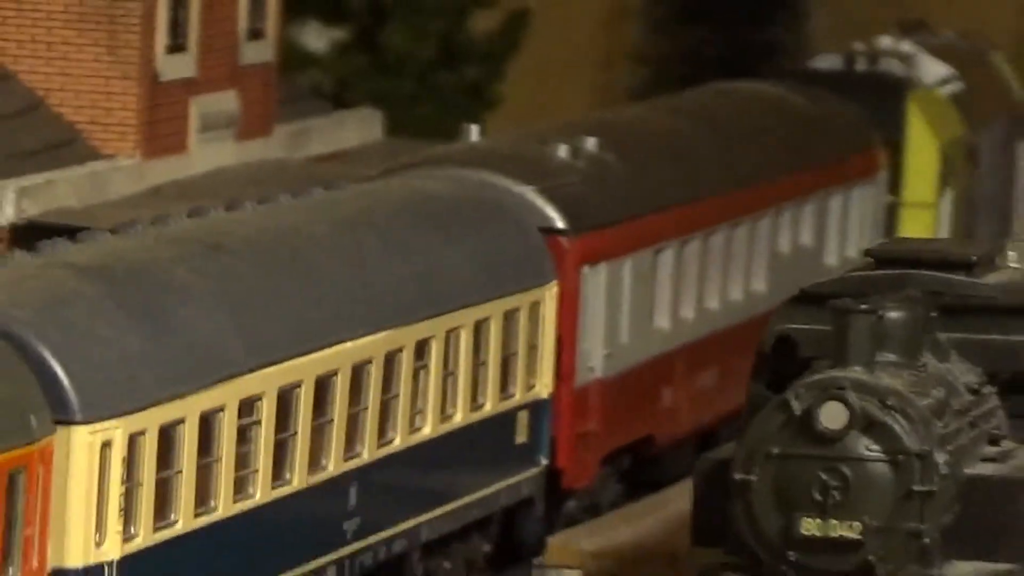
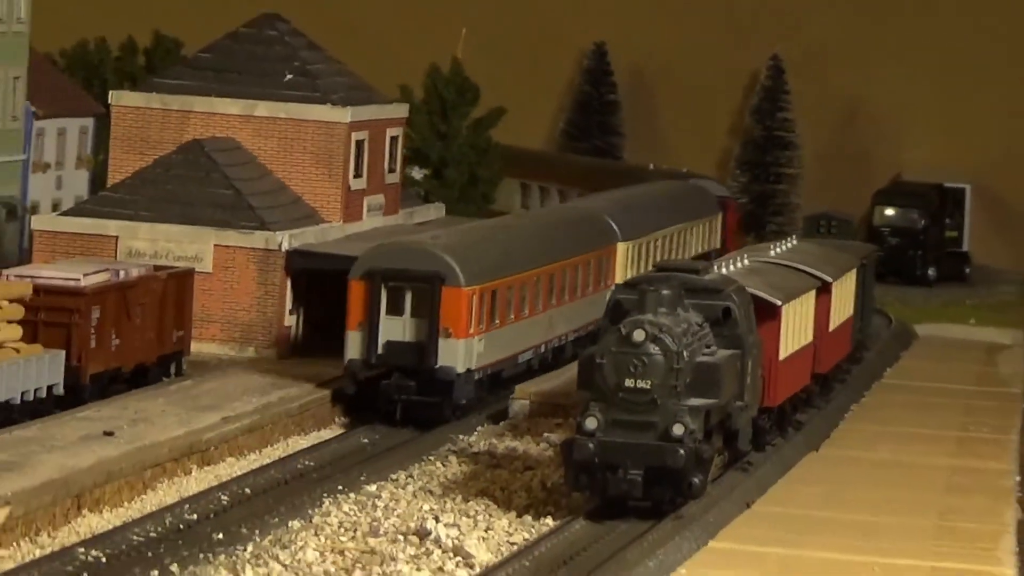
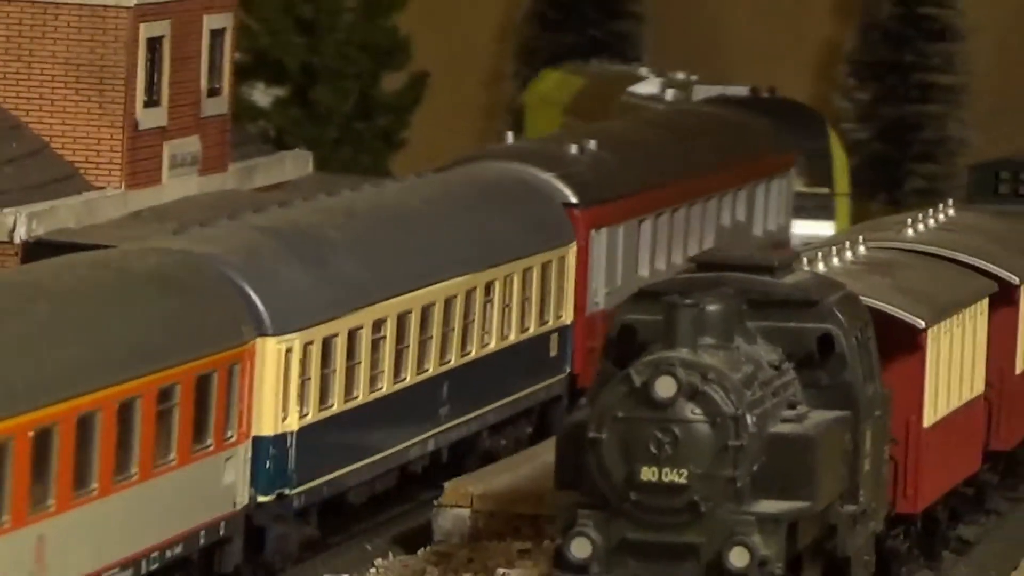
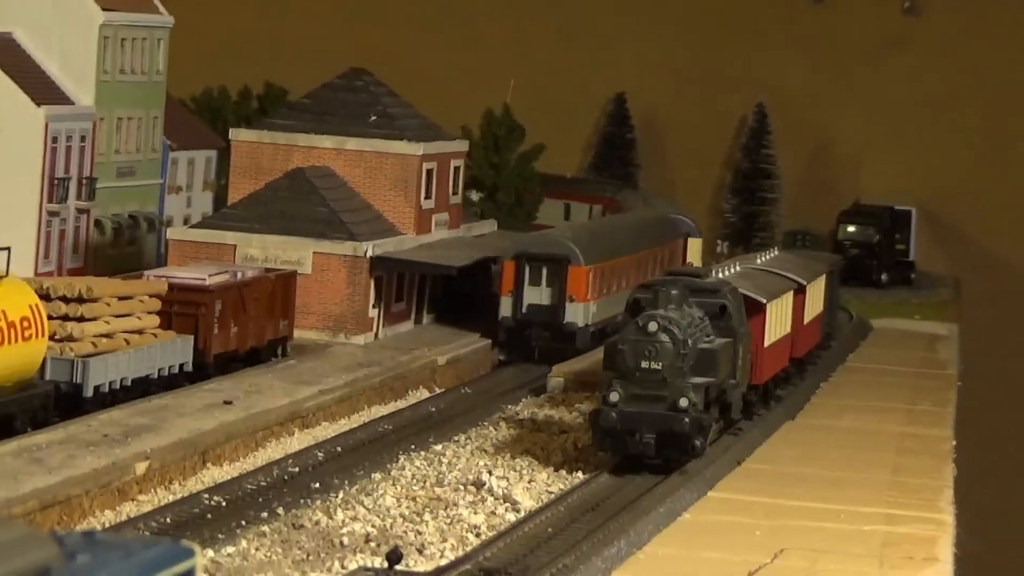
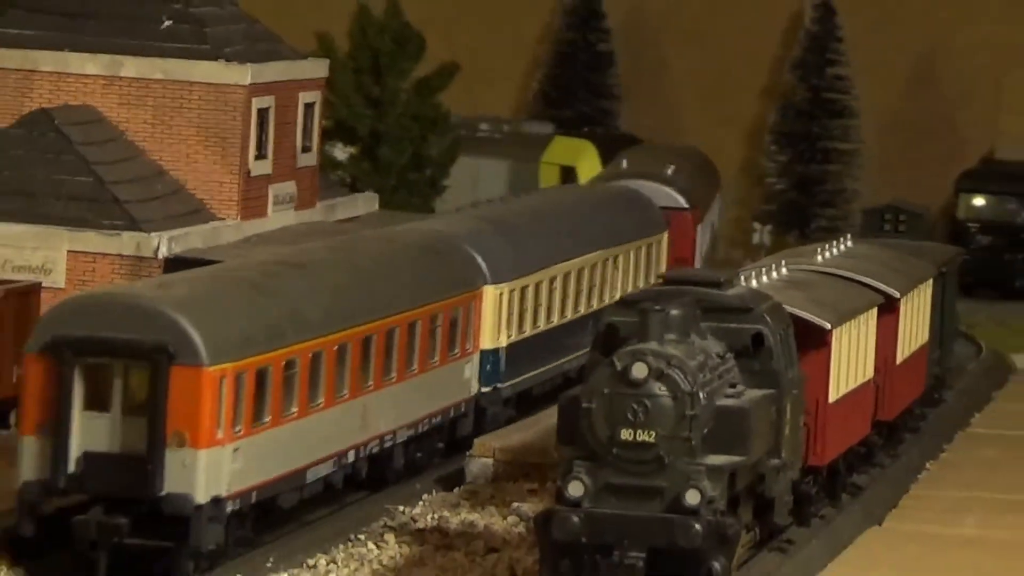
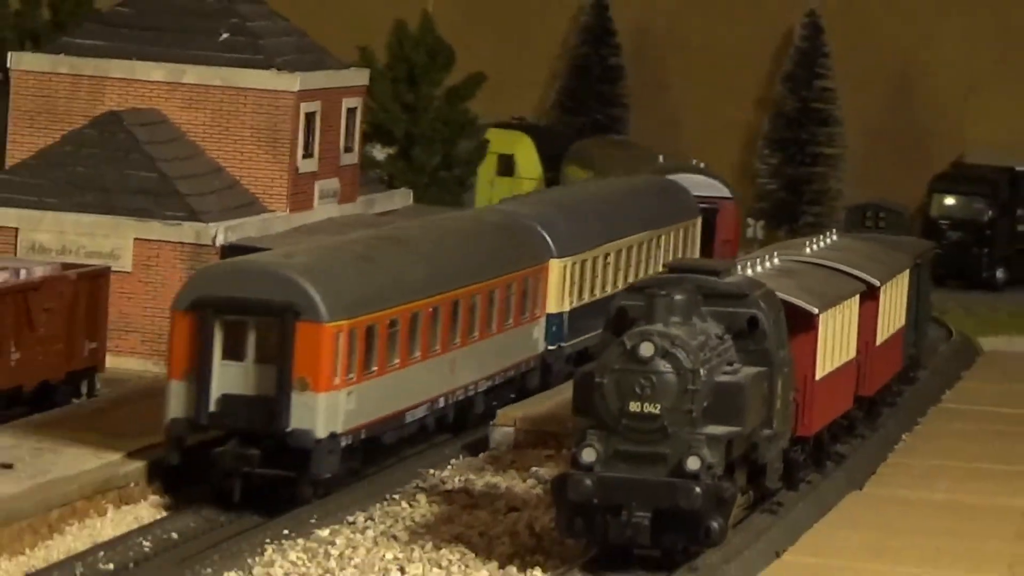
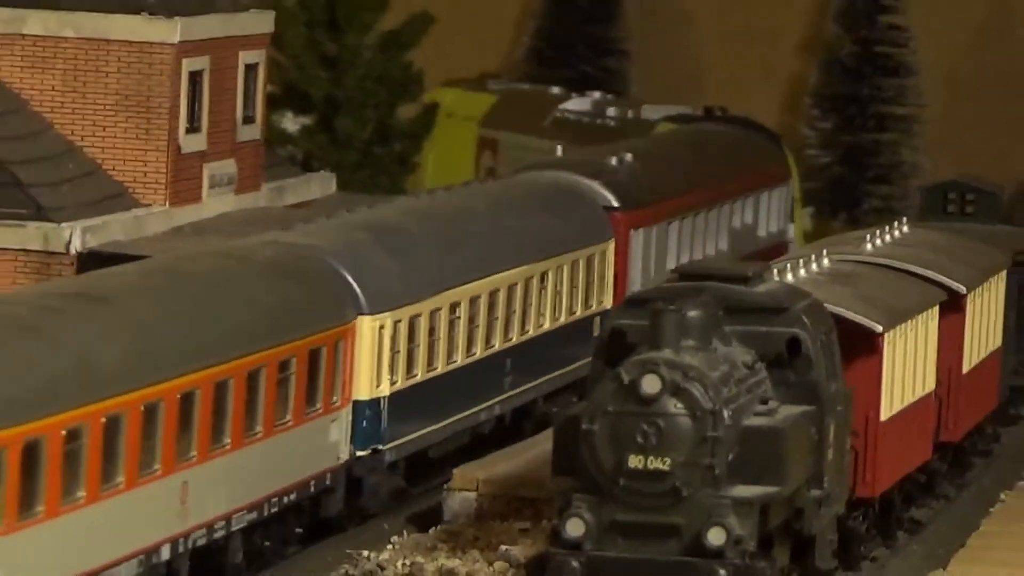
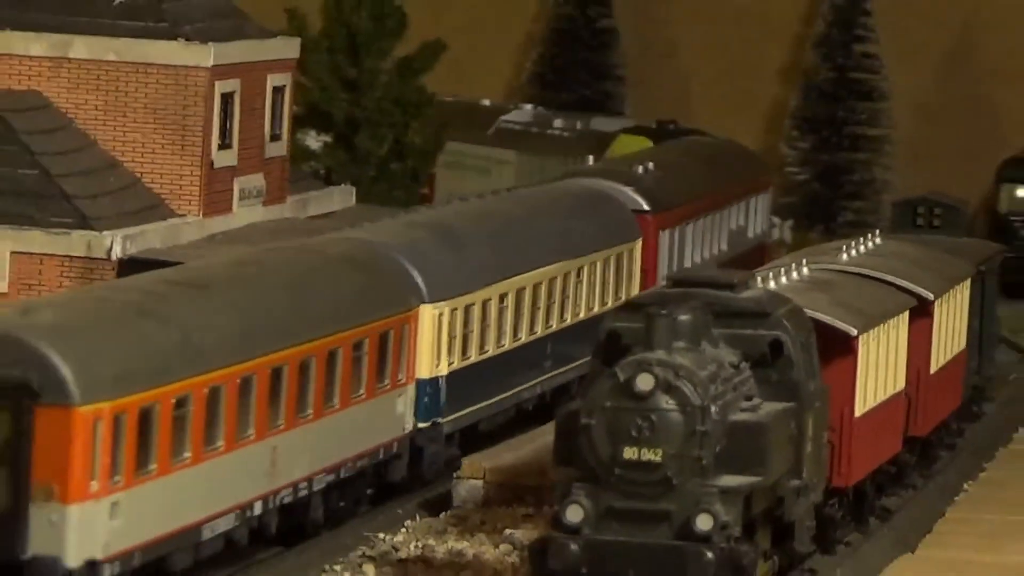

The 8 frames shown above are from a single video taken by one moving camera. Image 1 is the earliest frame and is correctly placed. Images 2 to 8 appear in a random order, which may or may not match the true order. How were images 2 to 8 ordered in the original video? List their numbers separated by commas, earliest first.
3, 7, 8, 5, 6, 2, 4
